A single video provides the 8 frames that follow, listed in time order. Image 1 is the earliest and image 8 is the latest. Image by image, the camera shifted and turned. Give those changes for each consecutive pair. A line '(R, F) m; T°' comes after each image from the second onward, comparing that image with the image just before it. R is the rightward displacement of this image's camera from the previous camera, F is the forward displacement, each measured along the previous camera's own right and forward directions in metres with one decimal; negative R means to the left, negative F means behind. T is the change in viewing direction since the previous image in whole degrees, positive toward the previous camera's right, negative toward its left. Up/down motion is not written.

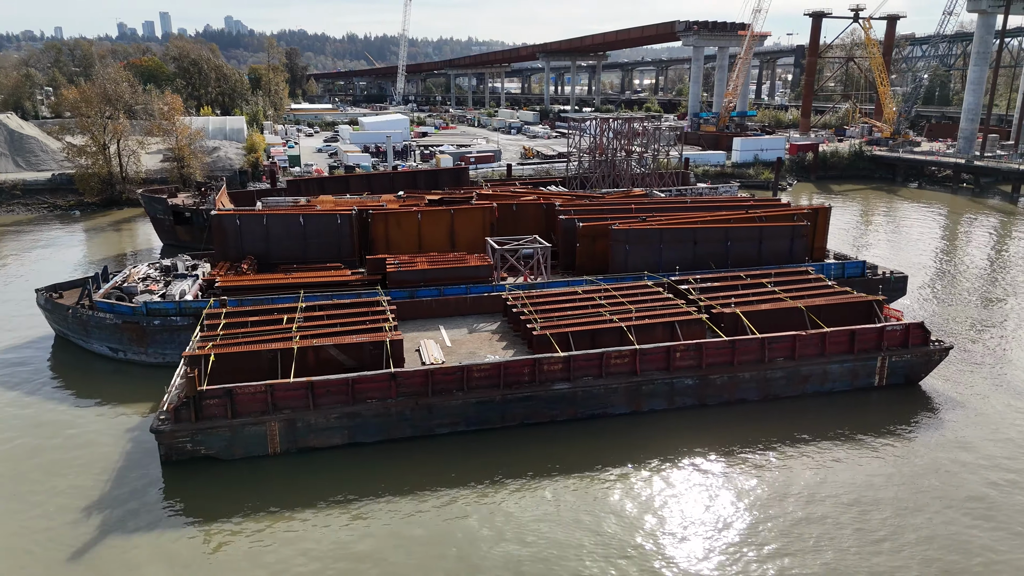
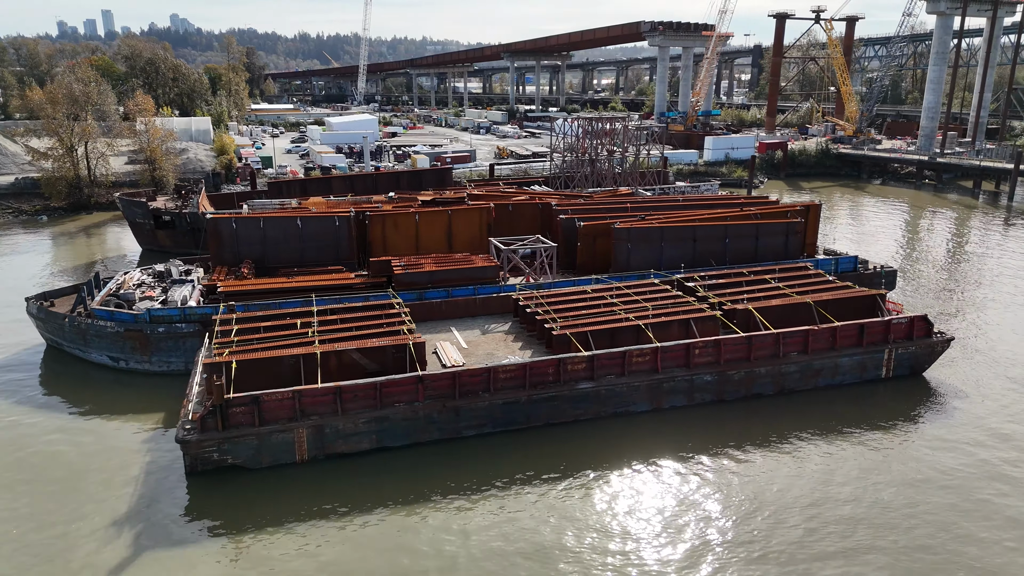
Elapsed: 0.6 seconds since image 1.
(-1.3, 0.0) m; +3°
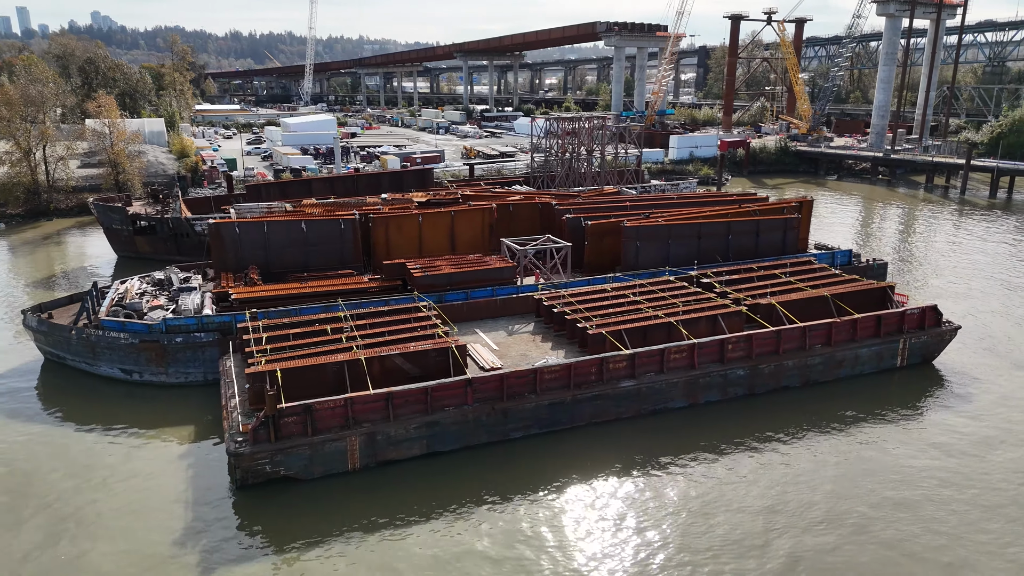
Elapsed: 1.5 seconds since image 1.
(-1.9, +0.1) m; +4°
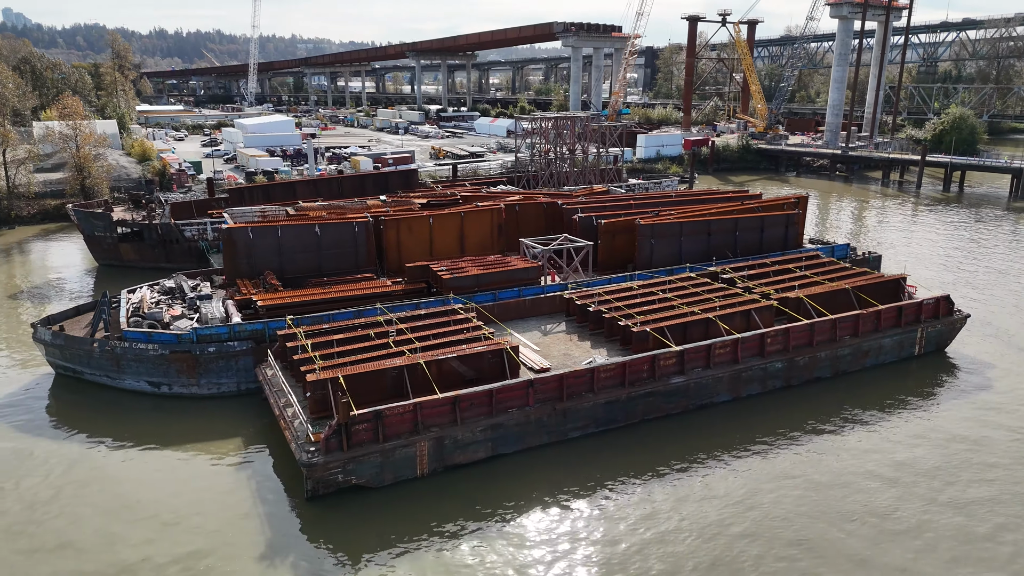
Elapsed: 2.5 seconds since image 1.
(-2.2, +0.1) m; +4°
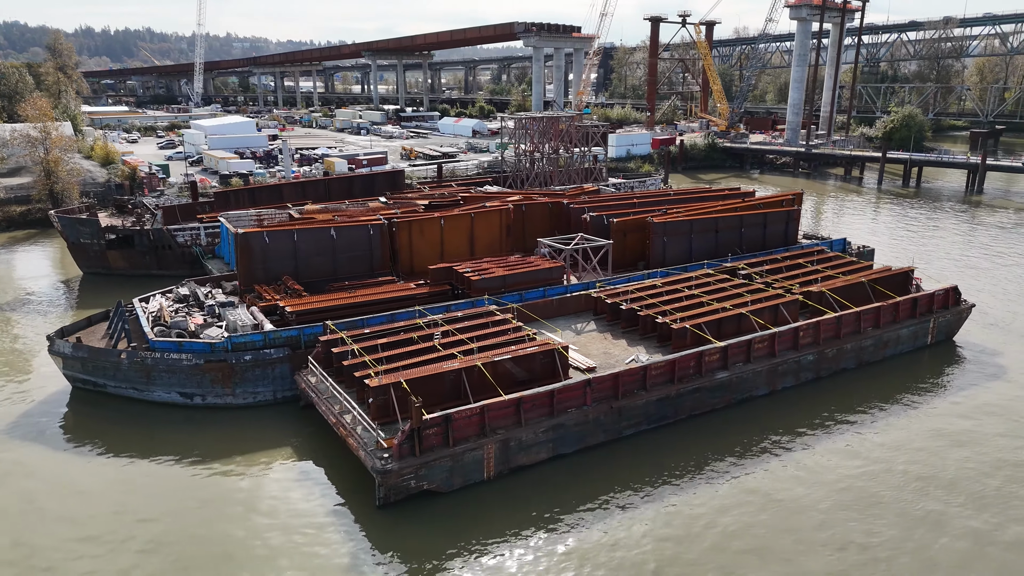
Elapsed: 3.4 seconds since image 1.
(-2.0, +0.1) m; +4°
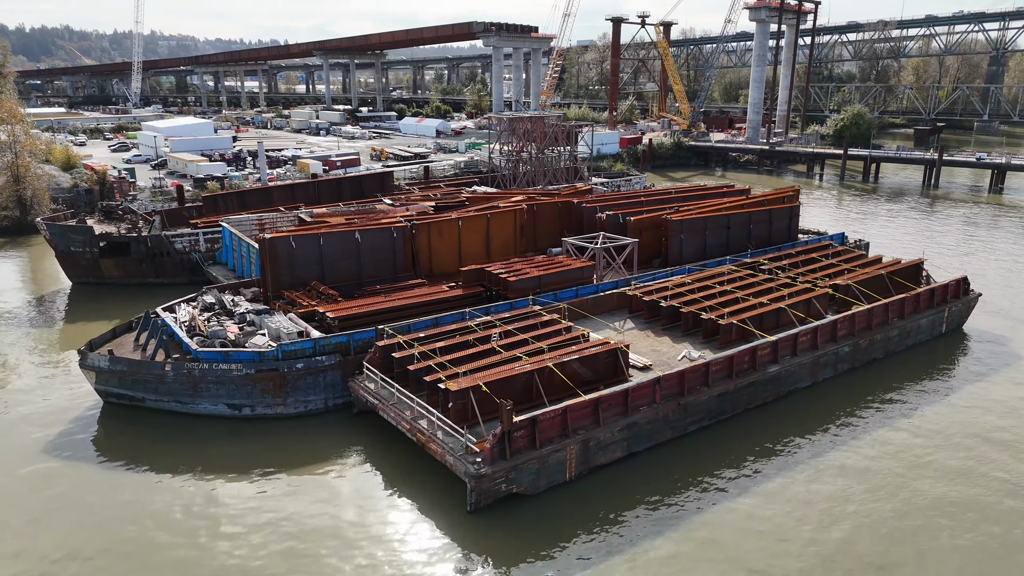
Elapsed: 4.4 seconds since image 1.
(-2.4, +0.1) m; +4°
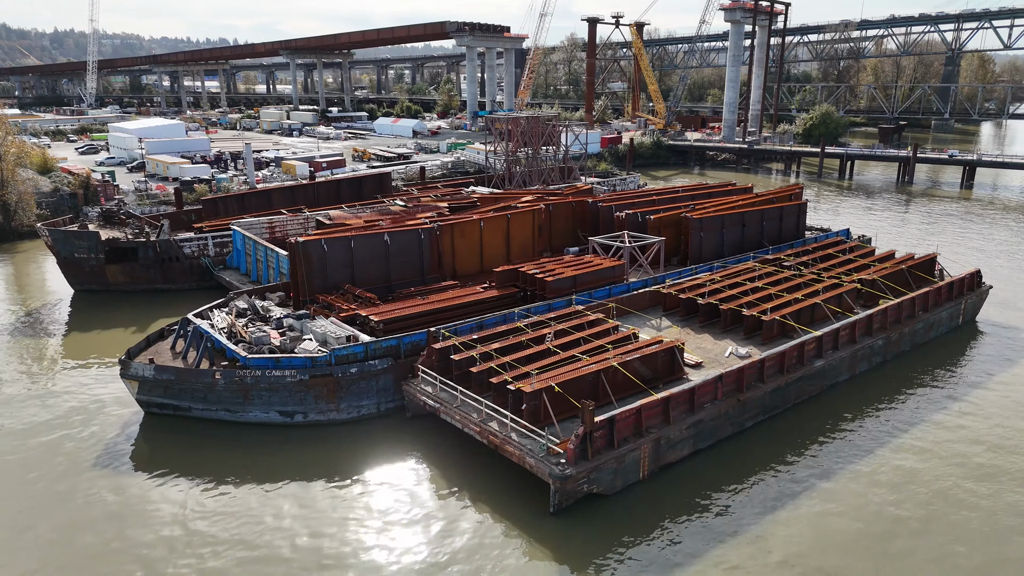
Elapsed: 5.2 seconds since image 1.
(-2.0, +0.1) m; +3°
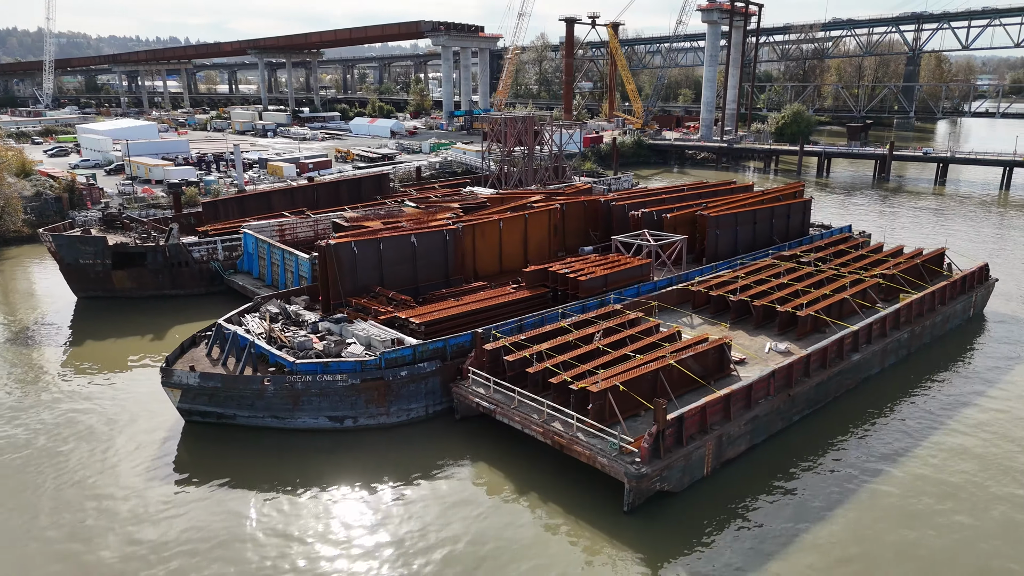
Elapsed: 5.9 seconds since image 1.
(-1.8, +0.1) m; +3°
